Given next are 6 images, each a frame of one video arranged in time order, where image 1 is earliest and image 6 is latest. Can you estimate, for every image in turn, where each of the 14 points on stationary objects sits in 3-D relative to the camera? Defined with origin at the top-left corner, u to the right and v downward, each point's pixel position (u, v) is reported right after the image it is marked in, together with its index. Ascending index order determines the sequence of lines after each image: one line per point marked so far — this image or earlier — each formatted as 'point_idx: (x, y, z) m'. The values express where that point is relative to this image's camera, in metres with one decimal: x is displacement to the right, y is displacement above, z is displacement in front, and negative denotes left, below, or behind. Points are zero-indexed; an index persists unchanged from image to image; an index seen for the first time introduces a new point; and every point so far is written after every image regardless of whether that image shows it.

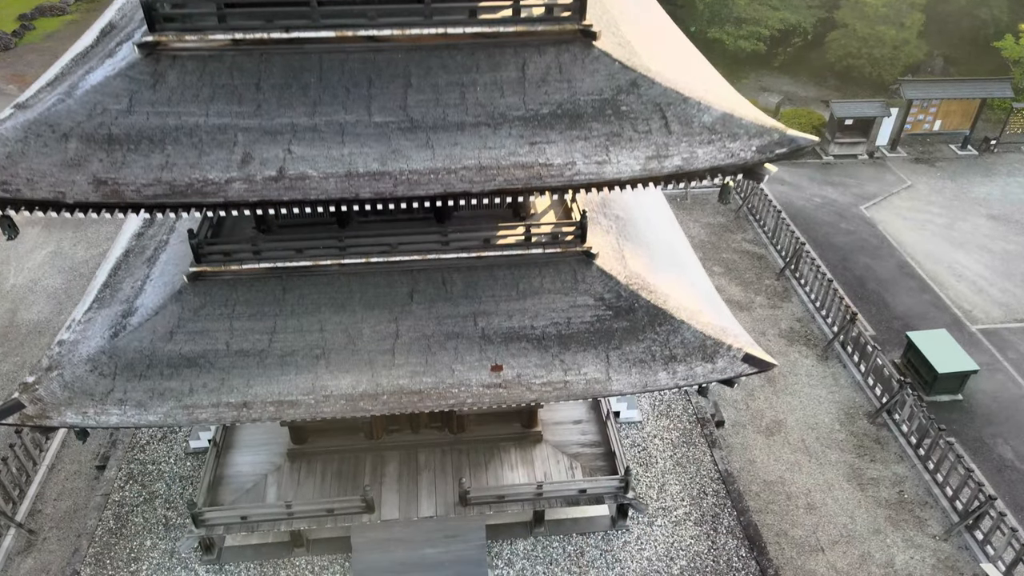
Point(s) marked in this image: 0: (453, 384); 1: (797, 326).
0: (-0.5, -0.9, +6.9) m
1: (+5.2, -0.7, +13.4) m
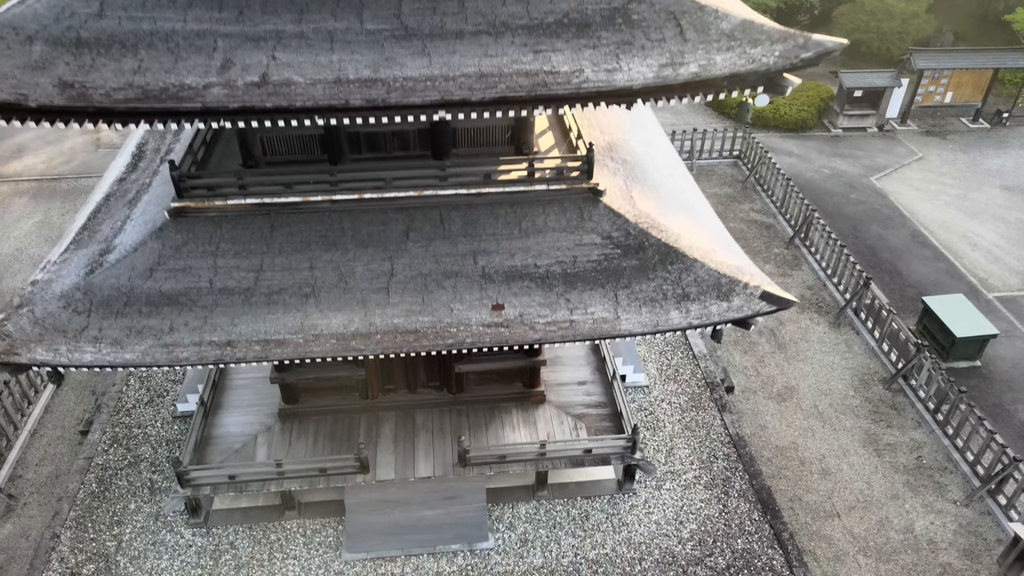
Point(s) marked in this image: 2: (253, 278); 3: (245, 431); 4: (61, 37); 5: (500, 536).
0: (-0.5, -0.3, +6.5) m
1: (+5.2, -0.1, +13.0) m
2: (-2.3, +0.1, +6.6) m
3: (-3.2, -1.7, +9.0) m
4: (-3.1, +1.8, +5.2) m
5: (-0.1, -2.9, +8.6) m
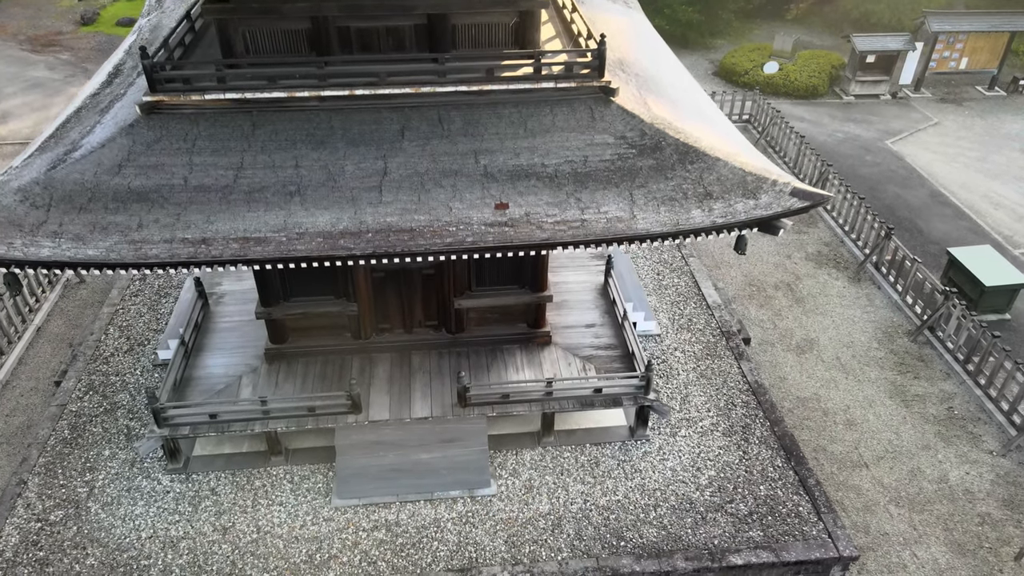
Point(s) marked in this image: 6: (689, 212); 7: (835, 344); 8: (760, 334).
0: (-0.5, +0.5, +5.8) m
1: (+5.2, +0.6, +12.4) m
2: (-2.3, +0.9, +6.0) m
3: (-3.2, -0.9, +8.3) m
4: (-3.1, +2.6, +4.6) m
5: (-0.1, -2.1, +8.0) m
6: (+1.4, +0.6, +5.9) m
7: (+4.6, -0.8, +10.5) m
8: (+3.6, -0.7, +10.7) m
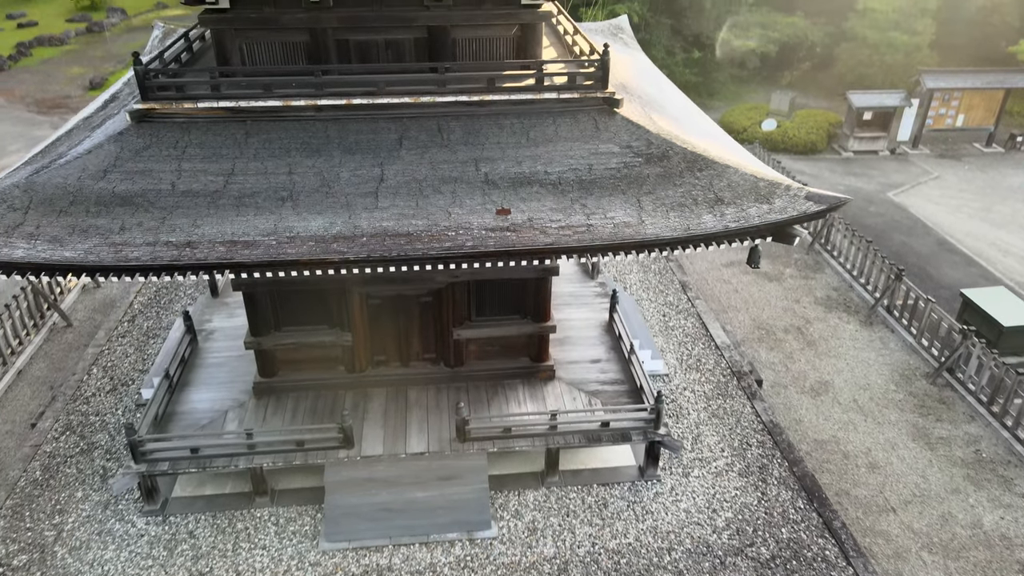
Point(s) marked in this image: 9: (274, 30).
0: (-0.5, +0.5, +5.6) m
1: (+5.2, -0.1, +12.1) m
2: (-2.3, +0.8, +5.8) m
3: (-3.2, -1.3, +7.9) m
4: (-3.1, +2.7, +4.5) m
5: (-0.1, -2.4, +7.4) m
6: (+1.4, +0.5, +5.7) m
7: (+4.6, -1.3, +10.0) m
8: (+3.6, -1.2, +10.2) m
9: (-2.0, +2.2, +6.4) m
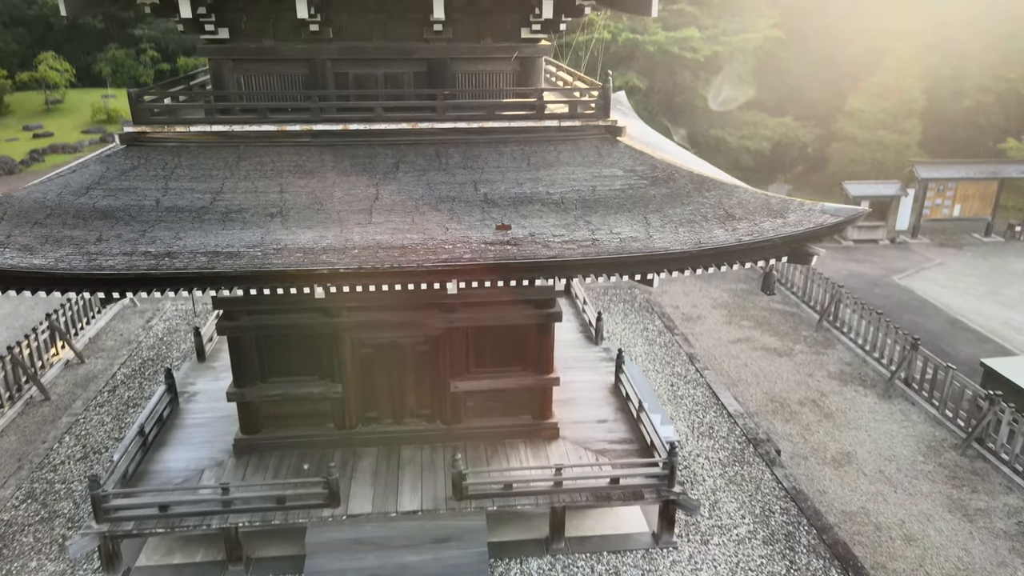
0: (-0.5, +0.3, +5.3) m
1: (+5.3, -1.3, +11.6) m
2: (-2.3, +0.7, +5.5) m
3: (-3.2, -1.7, +7.3) m
4: (-3.1, +2.7, +4.6) m
5: (-0.1, -2.7, +6.6) m
6: (+1.4, +0.4, +5.4) m
7: (+4.6, -2.2, +9.4) m
8: (+3.6, -2.1, +9.6) m
9: (-2.0, +1.9, +6.3) m
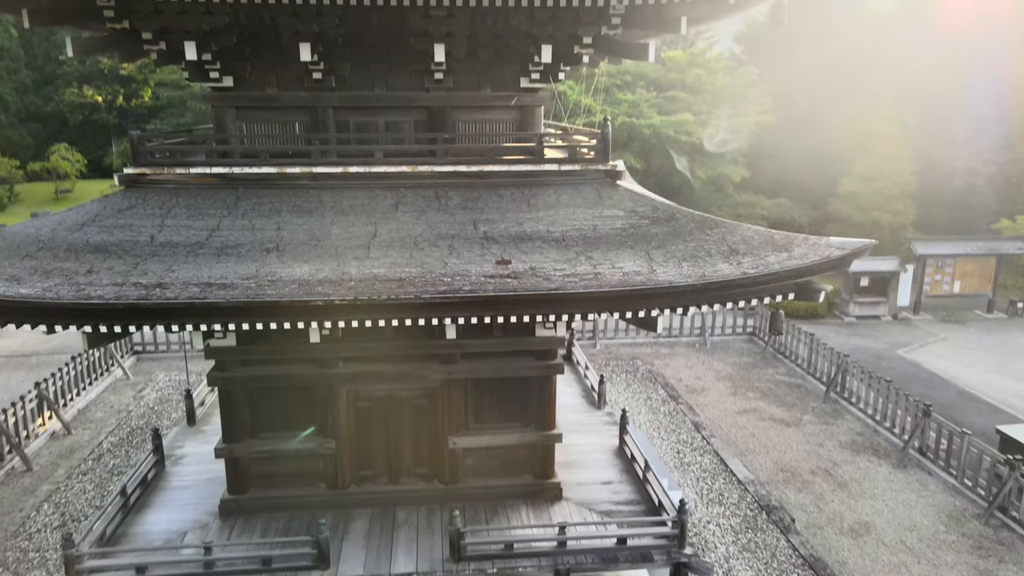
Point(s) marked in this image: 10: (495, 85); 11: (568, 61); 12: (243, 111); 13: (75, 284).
0: (-0.5, +0.1, +5.1) m
1: (+5.3, -2.3, +11.2) m
2: (-2.3, +0.4, +5.5) m
3: (-3.2, -2.2, +6.9) m
4: (-3.1, +2.5, +4.8) m
5: (-0.1, -3.1, +6.1) m
6: (+1.4, +0.2, +5.3) m
7: (+4.6, -2.9, +8.9) m
8: (+3.6, -2.8, +9.1) m
9: (-2.1, +1.5, +6.4) m
10: (-0.1, +1.8, +6.6) m
11: (+0.5, +2.0, +6.6) m
12: (-2.3, +1.5, +6.4) m
13: (-2.8, 0.0, +4.8) m
